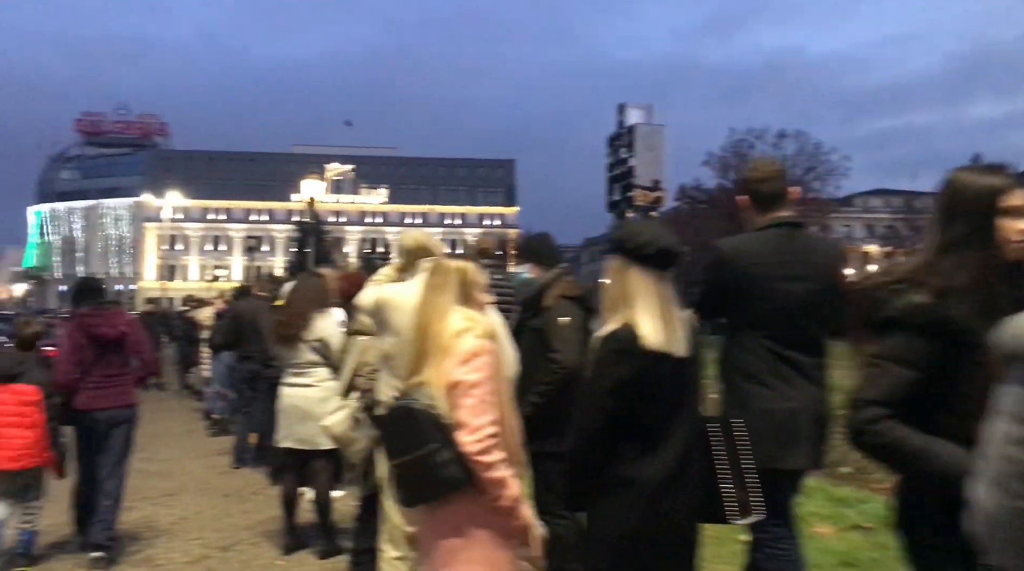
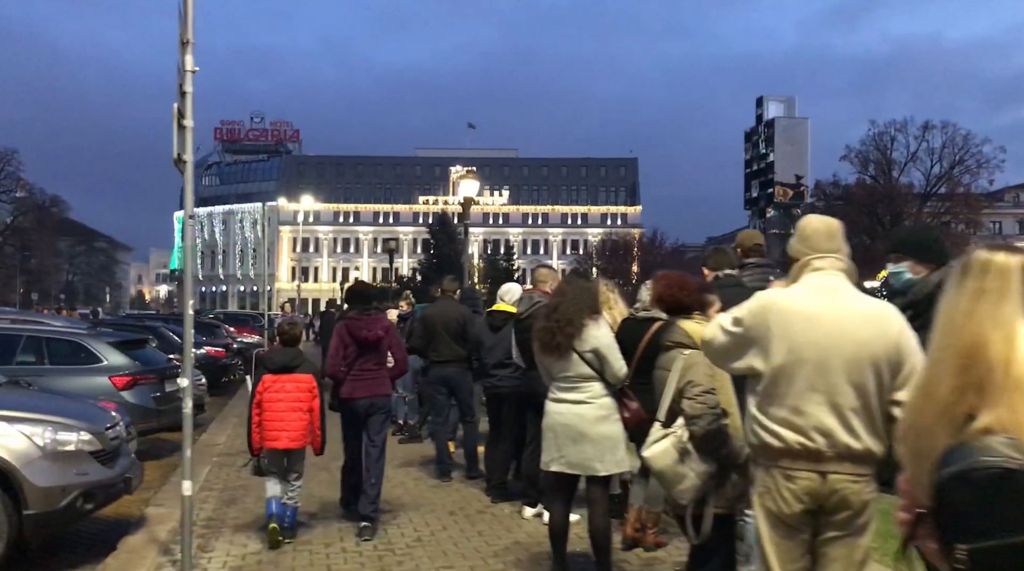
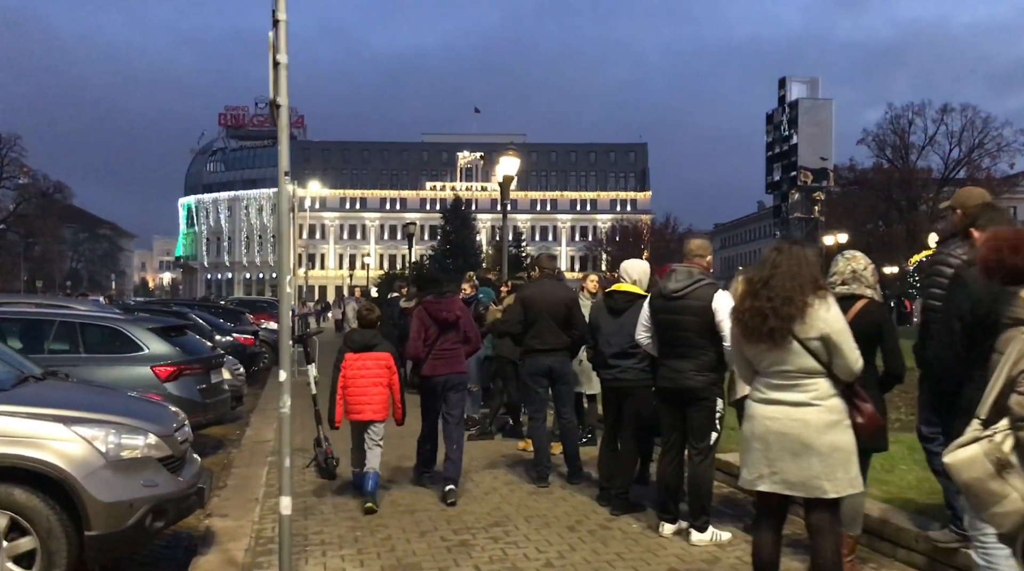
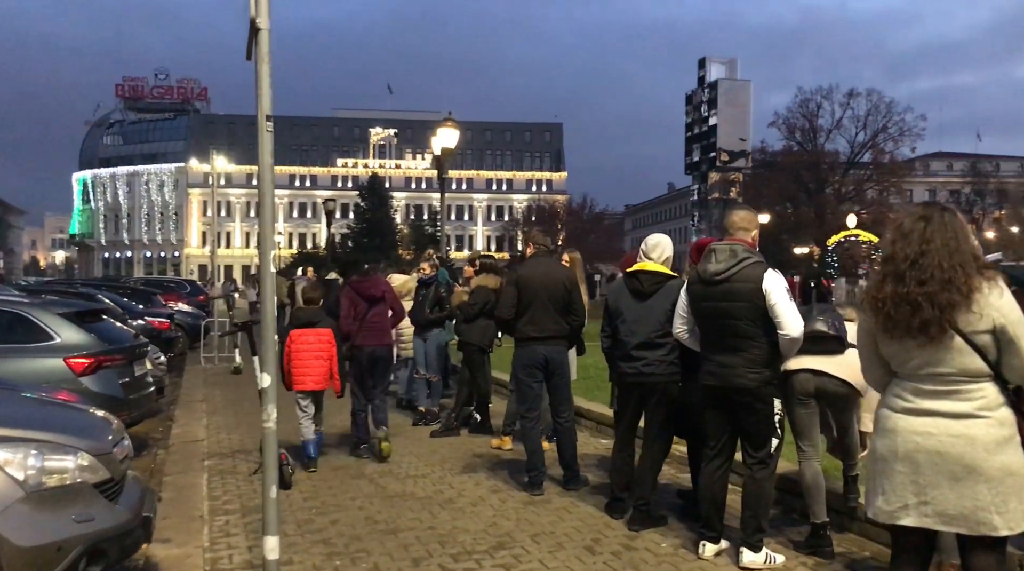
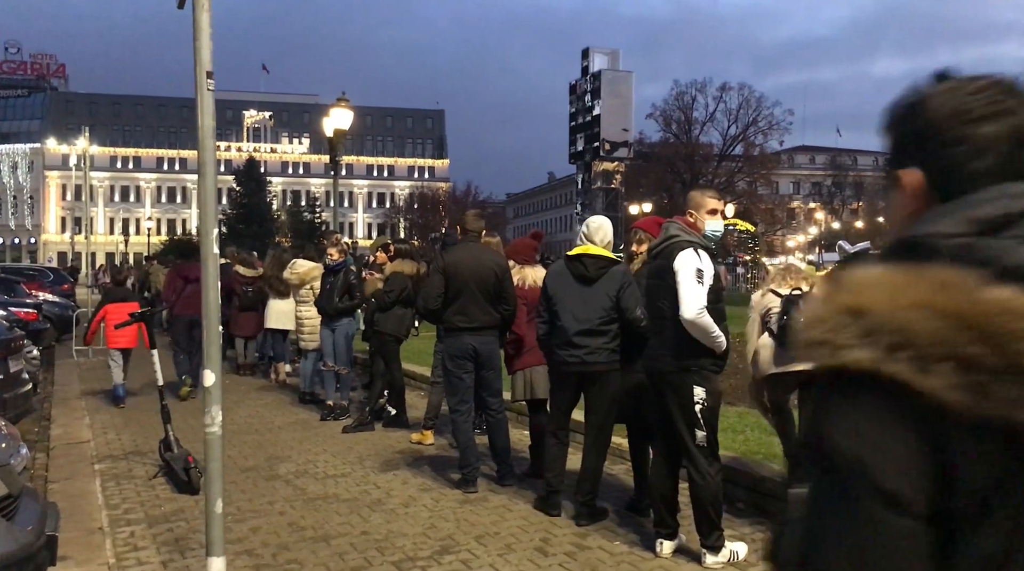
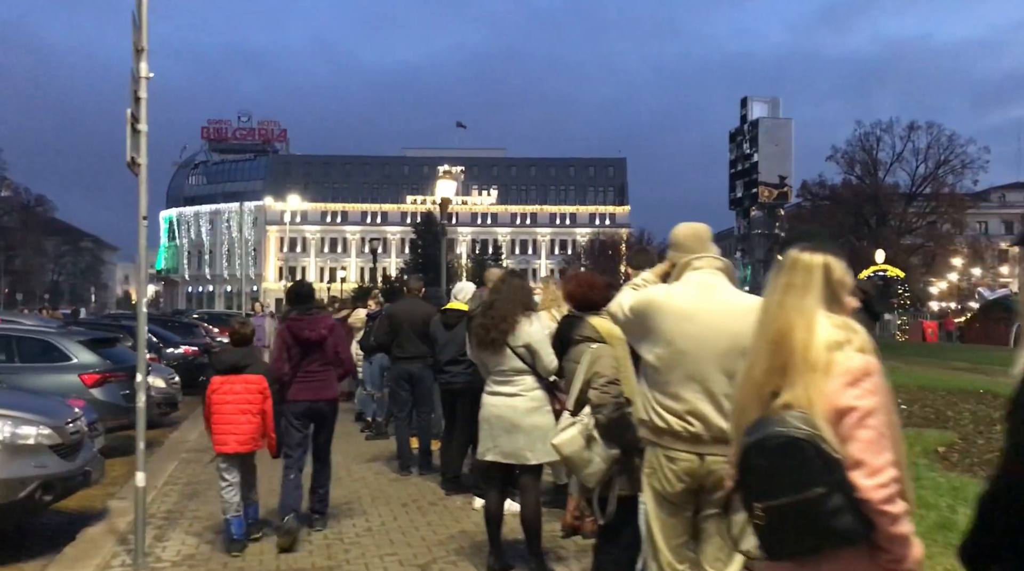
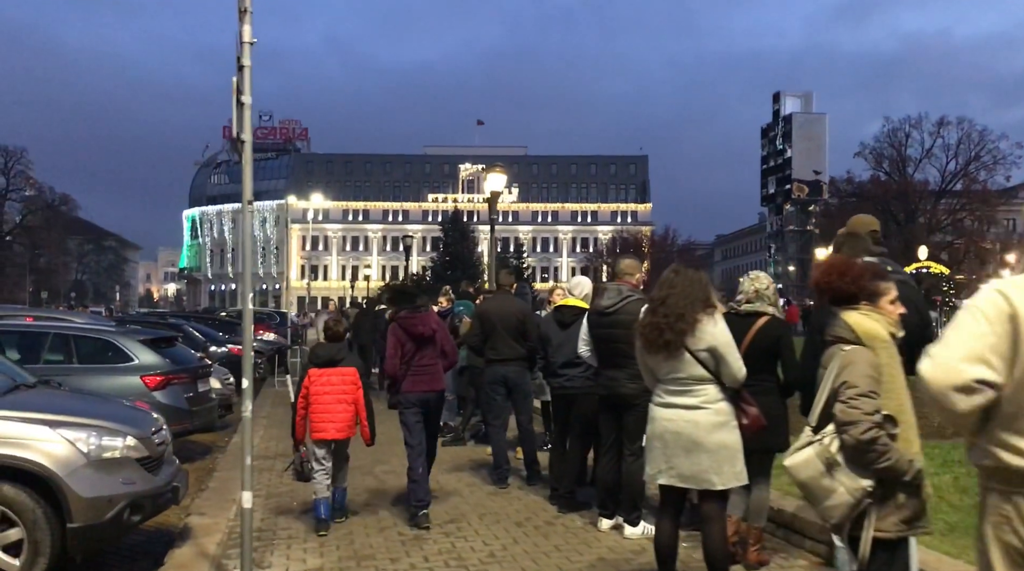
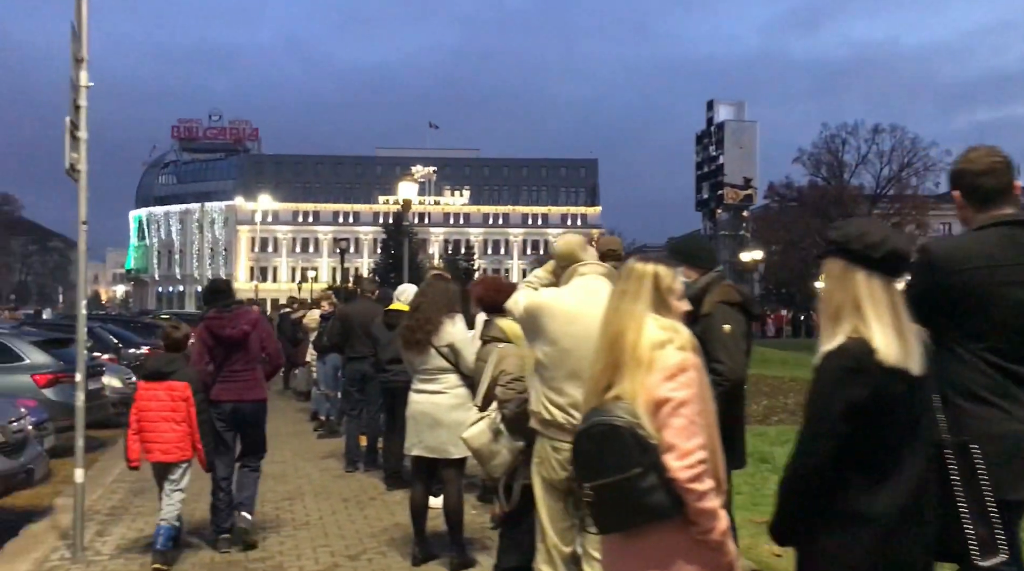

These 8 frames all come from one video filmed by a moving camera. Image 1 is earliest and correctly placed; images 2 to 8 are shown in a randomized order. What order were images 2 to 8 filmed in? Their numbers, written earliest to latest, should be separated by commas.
8, 6, 2, 7, 3, 4, 5
